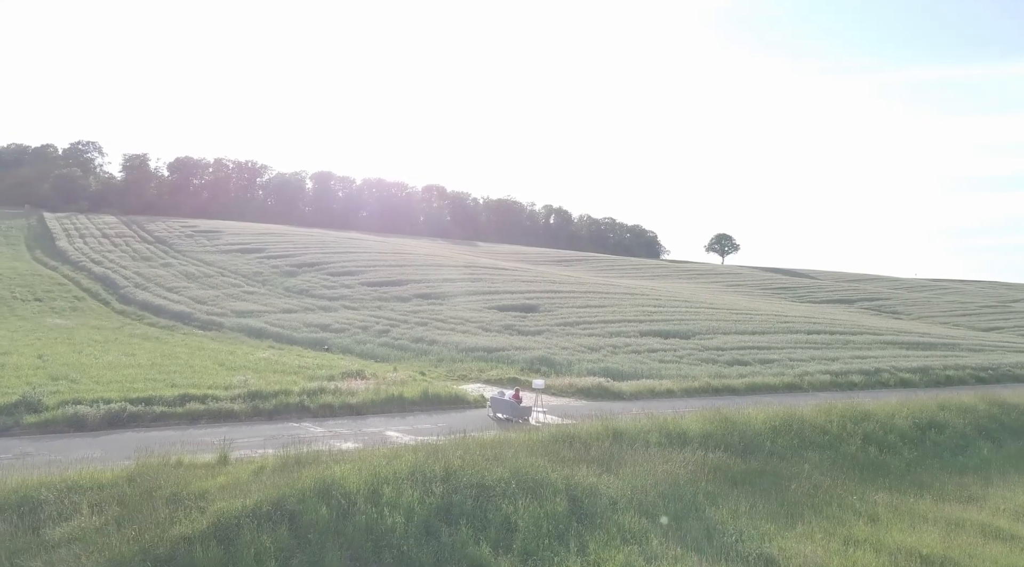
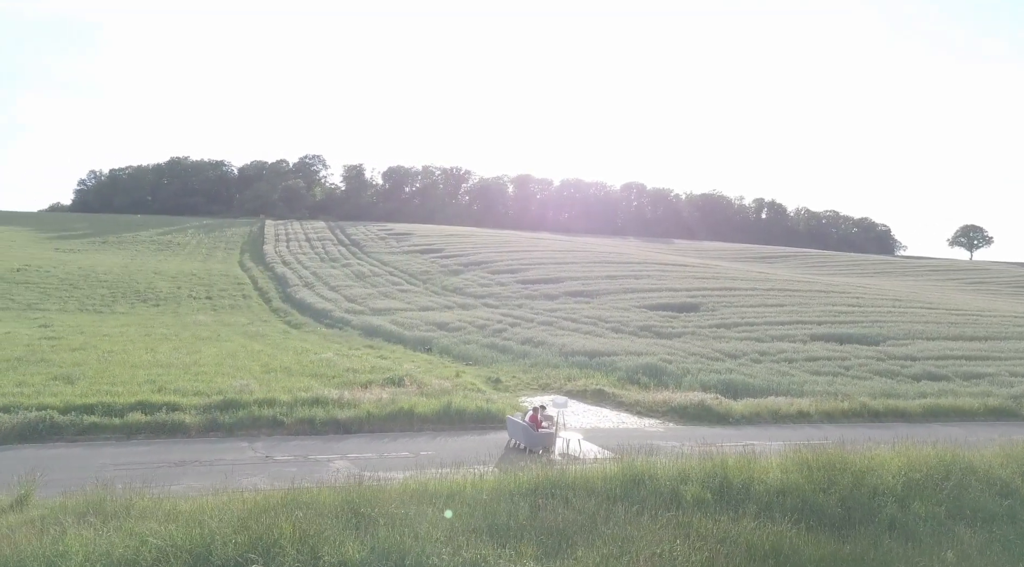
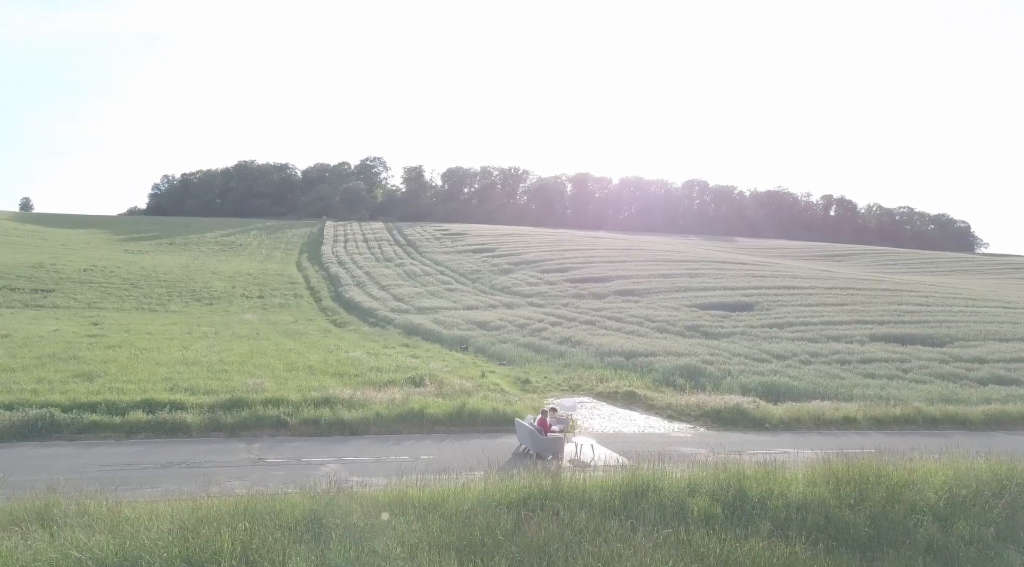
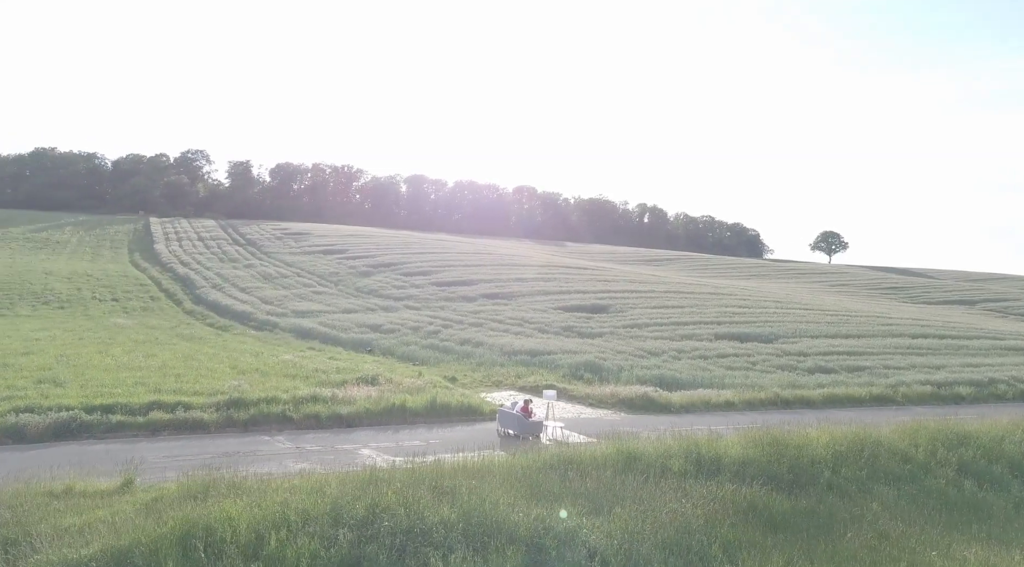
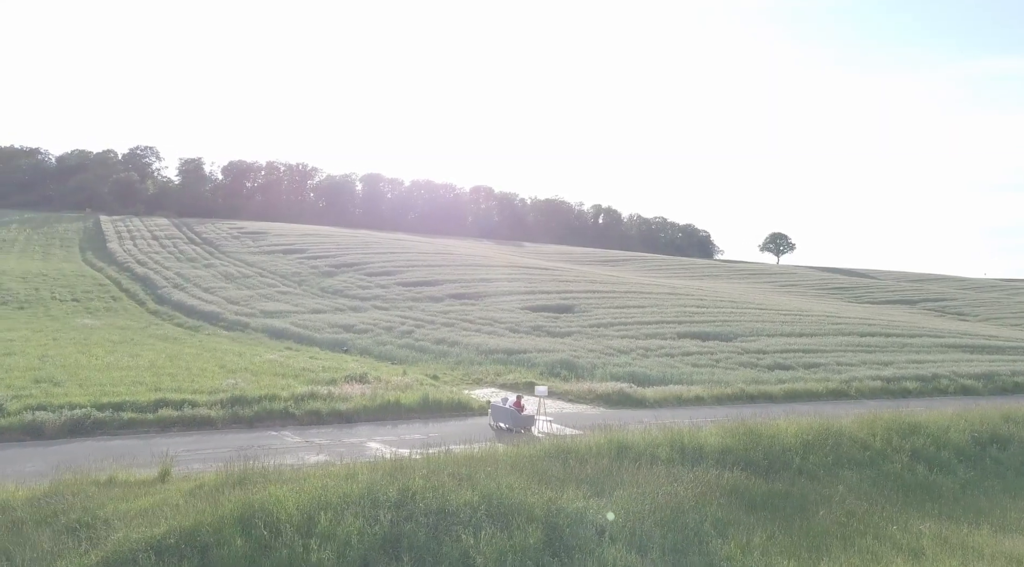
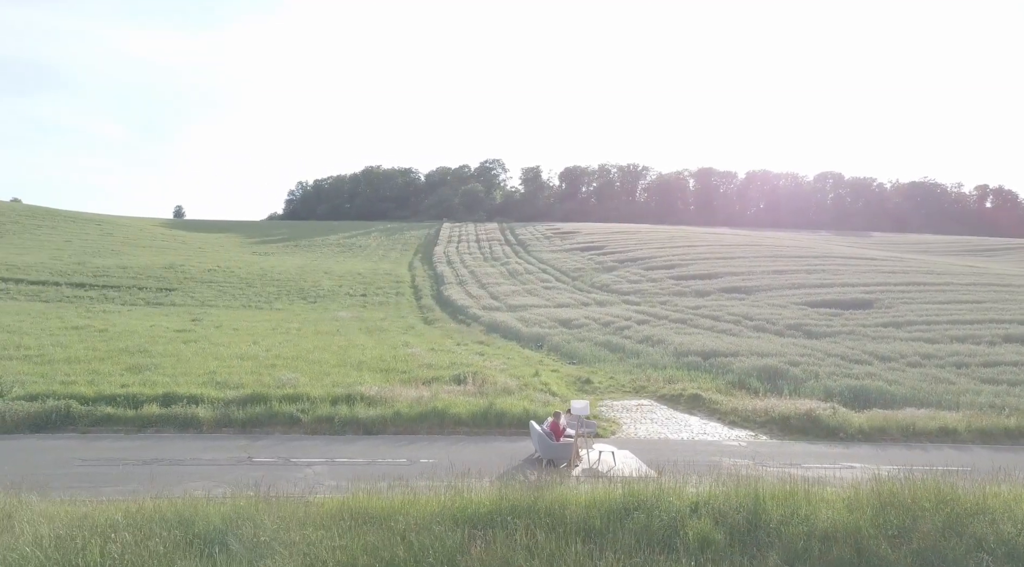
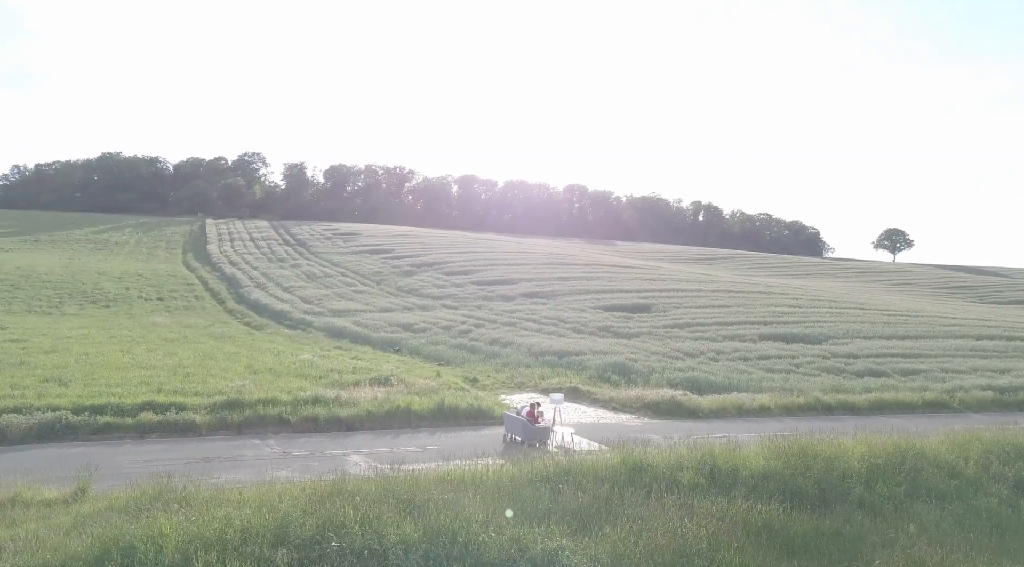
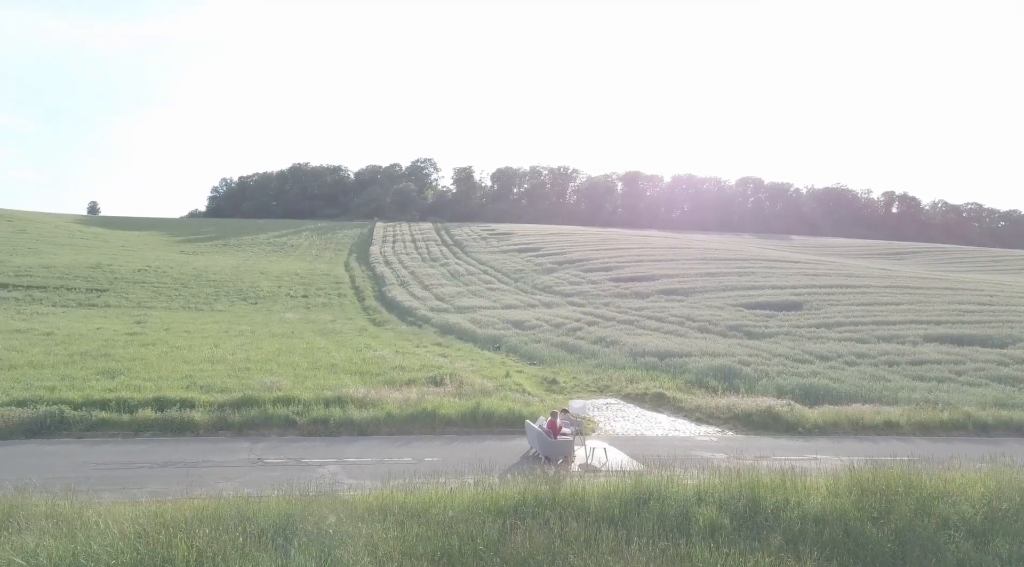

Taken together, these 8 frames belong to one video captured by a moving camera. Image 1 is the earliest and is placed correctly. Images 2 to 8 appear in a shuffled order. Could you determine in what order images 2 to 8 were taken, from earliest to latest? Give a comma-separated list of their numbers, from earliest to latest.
5, 4, 7, 2, 3, 8, 6
